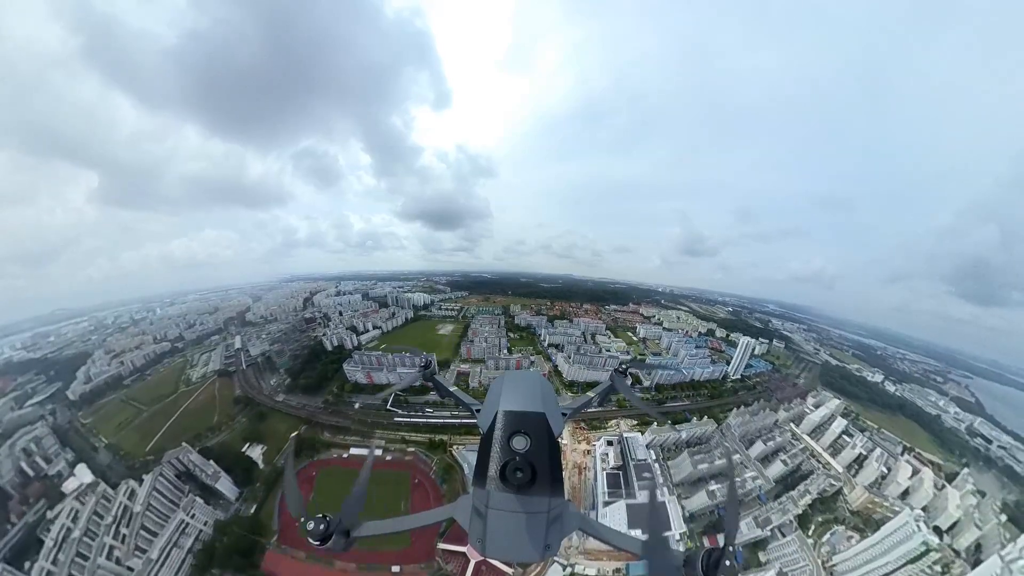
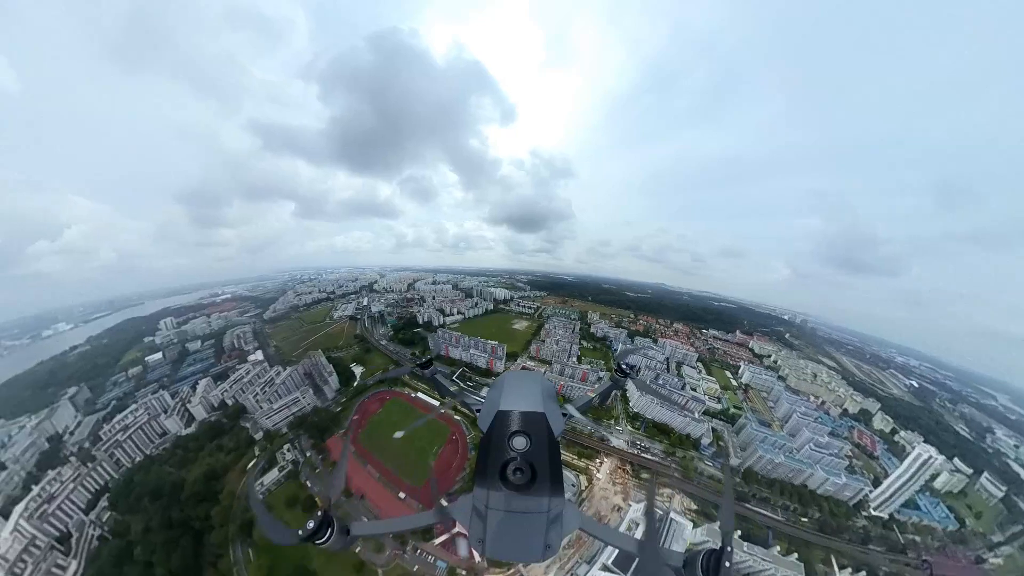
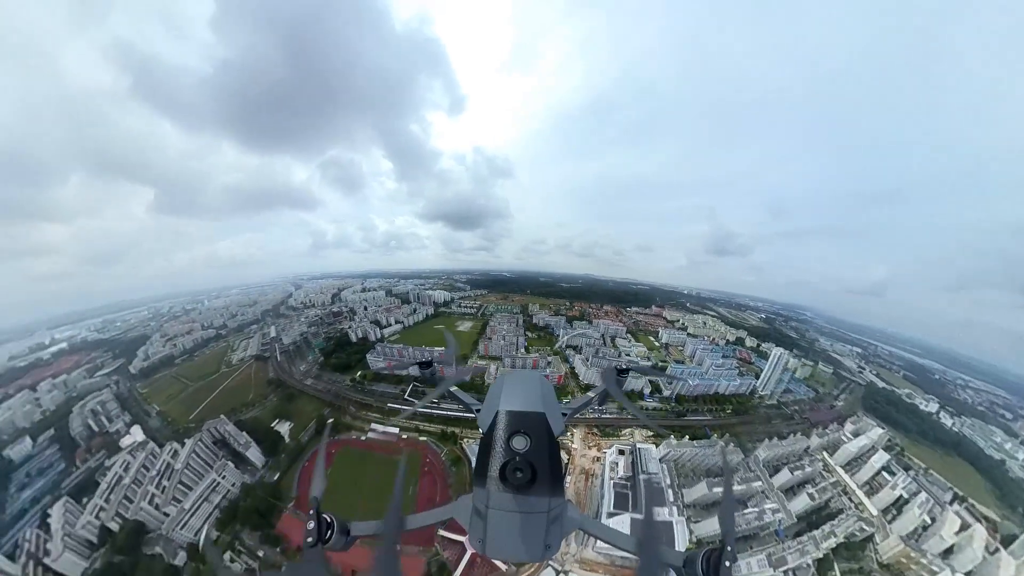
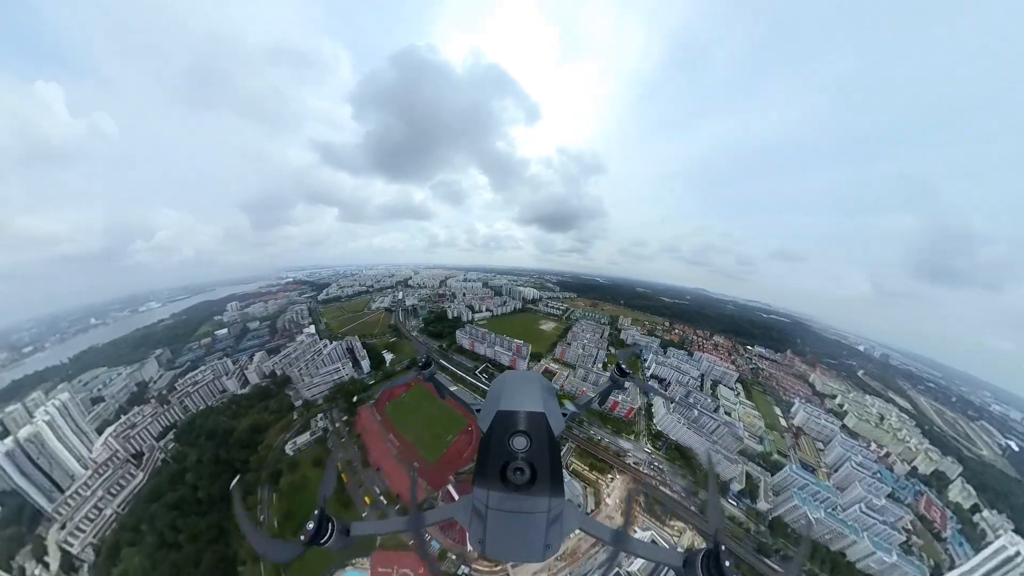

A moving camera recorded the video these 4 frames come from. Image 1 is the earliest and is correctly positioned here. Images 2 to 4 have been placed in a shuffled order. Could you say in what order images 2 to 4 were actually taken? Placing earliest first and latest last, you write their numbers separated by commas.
3, 2, 4
